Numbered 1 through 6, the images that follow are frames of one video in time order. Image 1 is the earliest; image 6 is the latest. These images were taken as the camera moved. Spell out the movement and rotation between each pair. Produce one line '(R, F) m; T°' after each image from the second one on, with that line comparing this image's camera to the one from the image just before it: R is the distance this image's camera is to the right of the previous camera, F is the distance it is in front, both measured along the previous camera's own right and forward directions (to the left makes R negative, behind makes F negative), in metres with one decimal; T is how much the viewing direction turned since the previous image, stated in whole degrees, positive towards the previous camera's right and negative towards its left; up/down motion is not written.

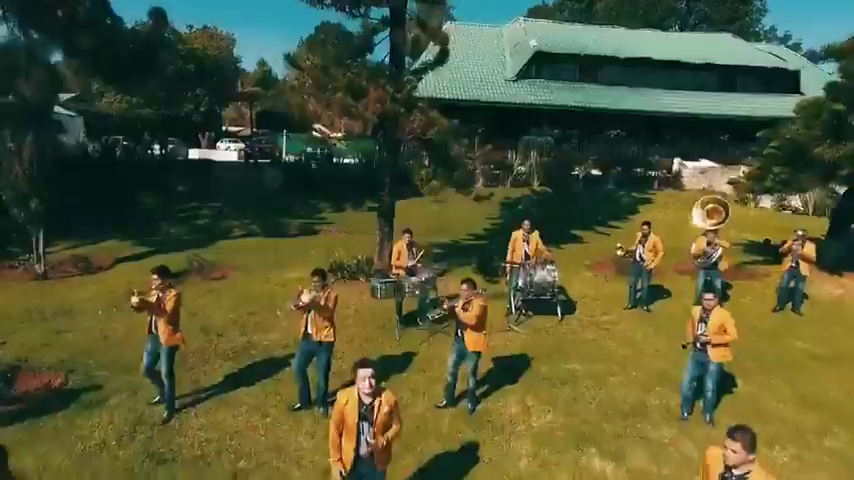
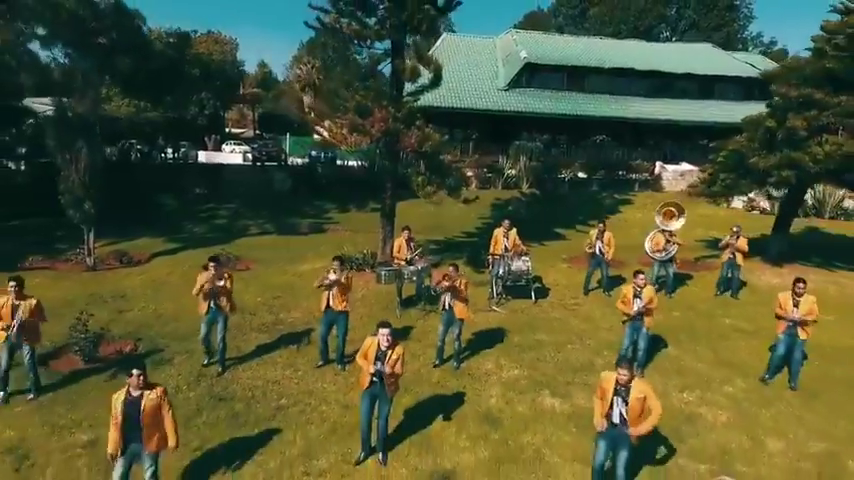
(+0.1, -3.0) m; 0°
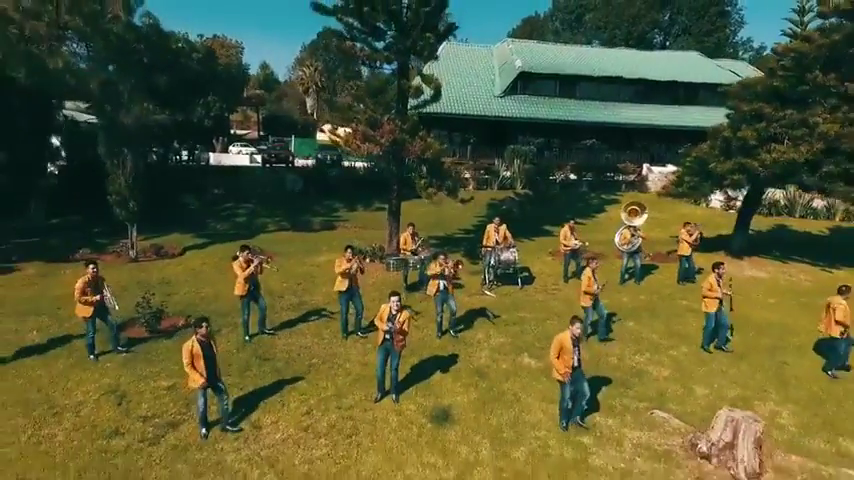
(-0.1, -3.0) m; 0°
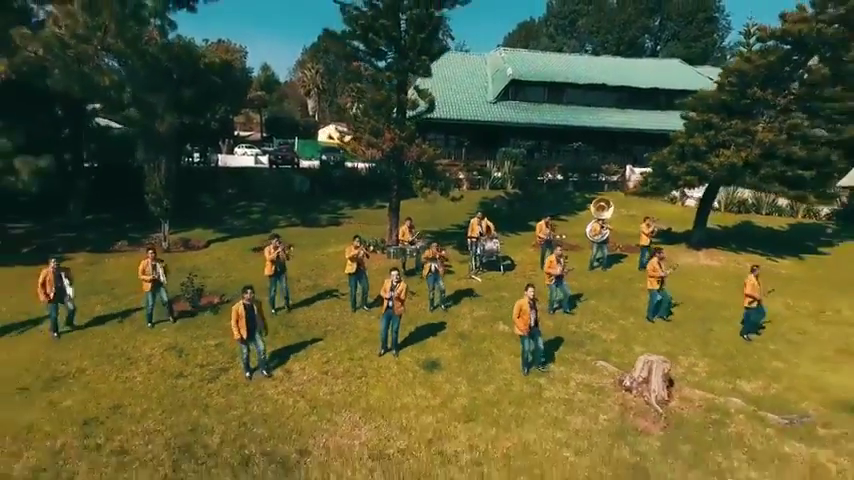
(+0.2, -3.5) m; 0°
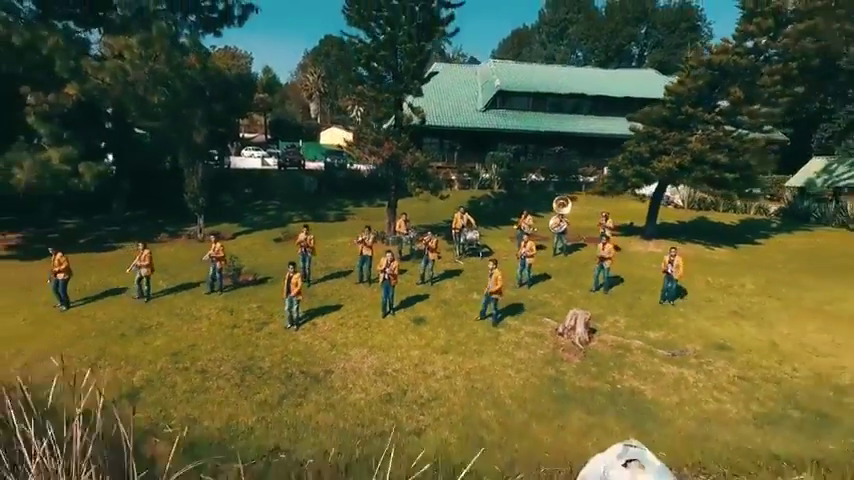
(+0.4, -5.4) m; 0°
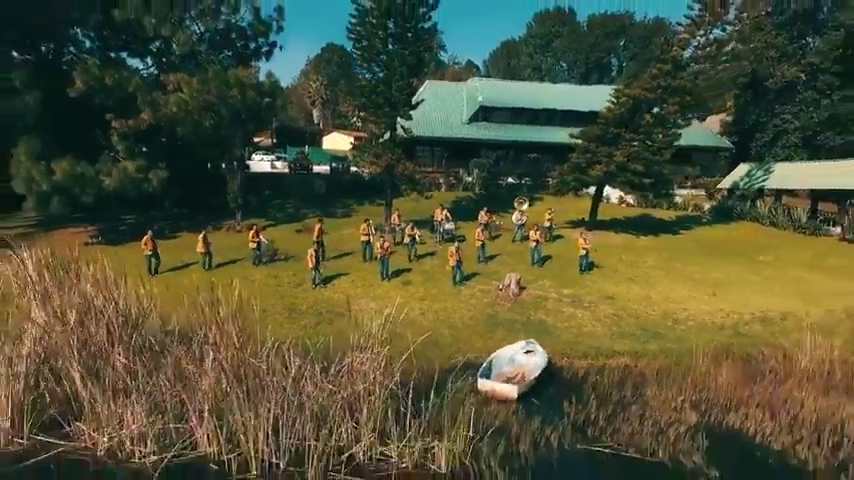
(+0.8, -9.3) m; 0°
